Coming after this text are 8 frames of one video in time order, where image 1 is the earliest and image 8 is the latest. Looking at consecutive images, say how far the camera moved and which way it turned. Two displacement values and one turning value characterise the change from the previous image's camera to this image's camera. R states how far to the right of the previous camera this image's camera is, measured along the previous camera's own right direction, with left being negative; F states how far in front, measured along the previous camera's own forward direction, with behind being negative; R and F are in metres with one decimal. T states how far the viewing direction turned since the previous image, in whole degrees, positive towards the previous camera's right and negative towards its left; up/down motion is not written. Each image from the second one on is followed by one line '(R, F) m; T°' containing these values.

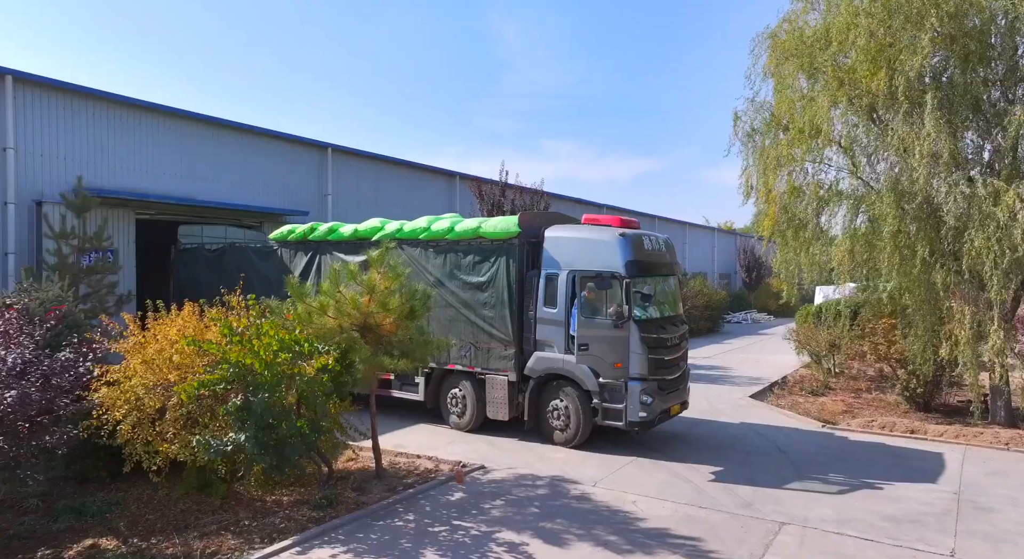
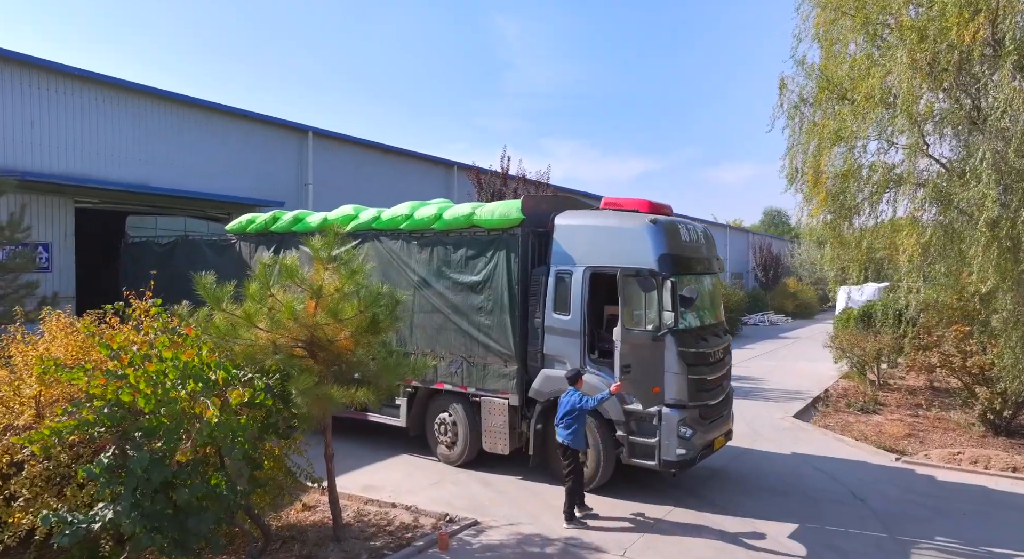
(0.0, +2.2) m; 0°
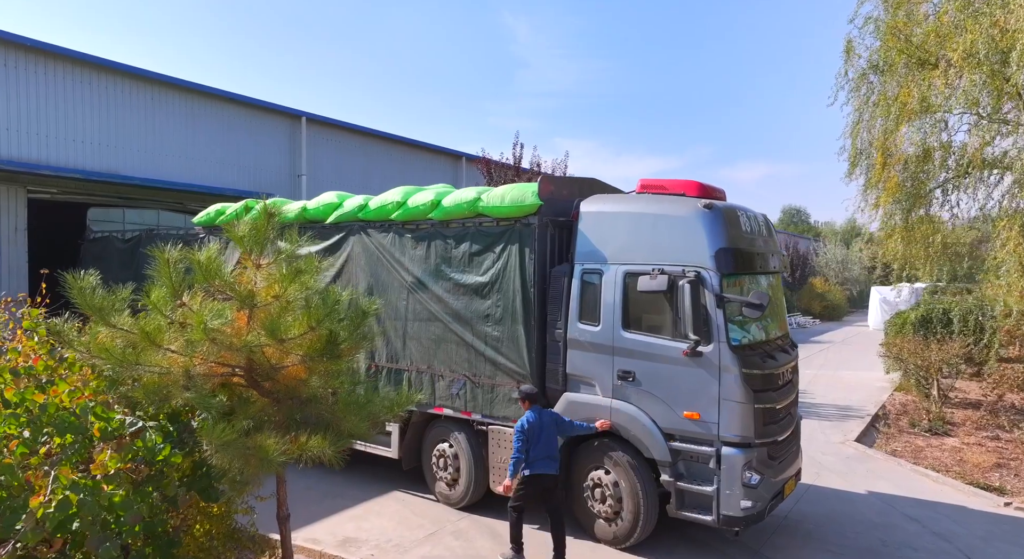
(0.0, +1.7) m; -1°
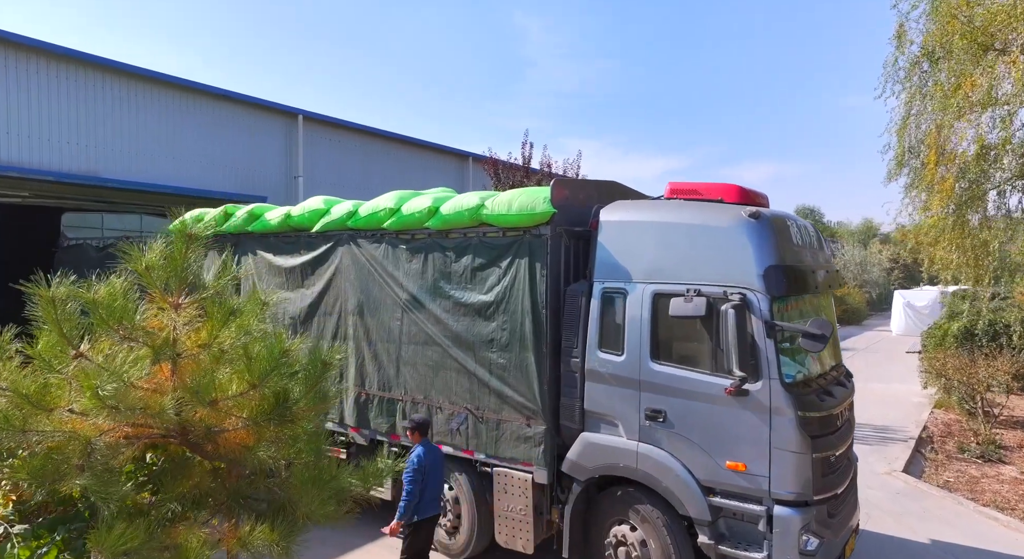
(0.0, +1.0) m; -1°
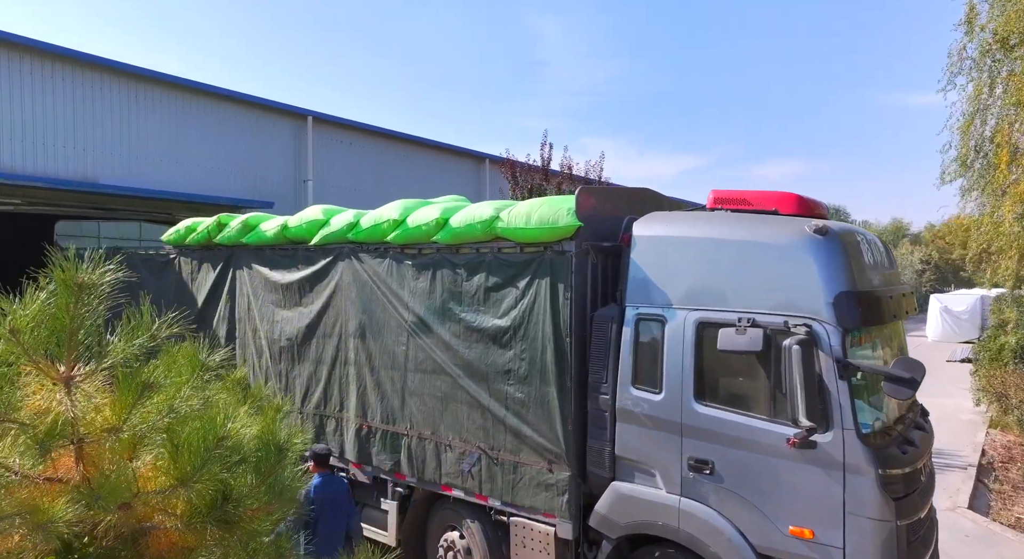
(0.0, +0.8) m; -1°
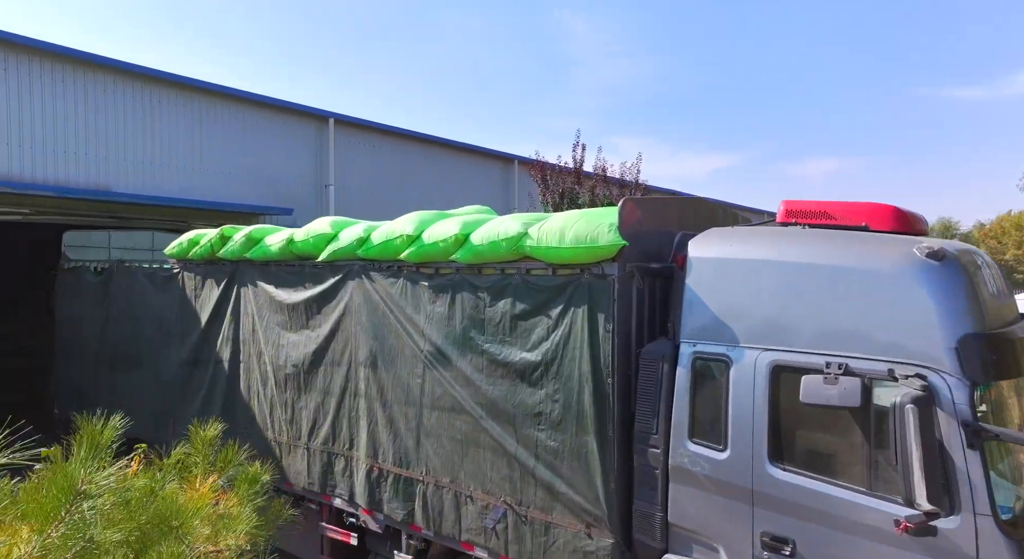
(0.0, +0.9) m; -2°
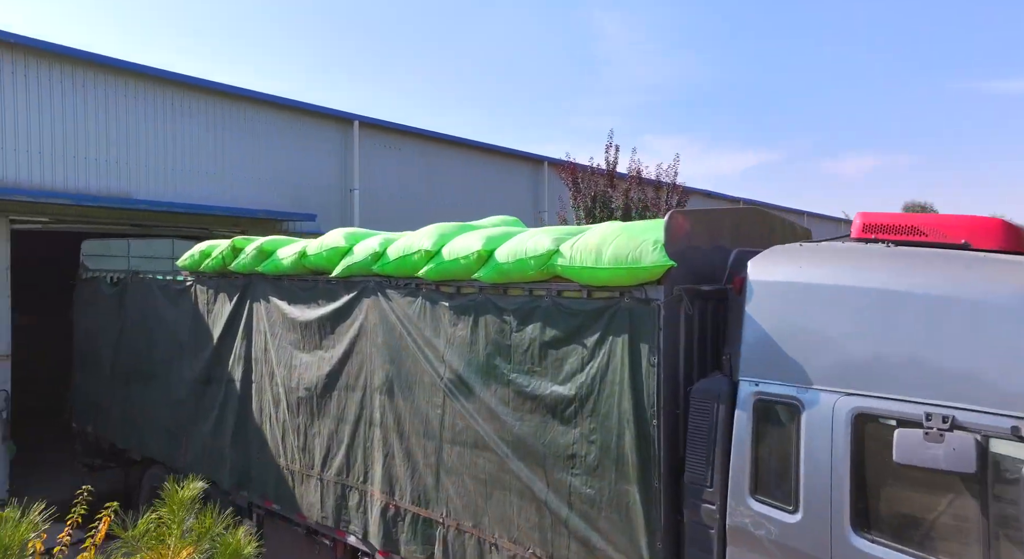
(0.0, +0.6) m; -2°
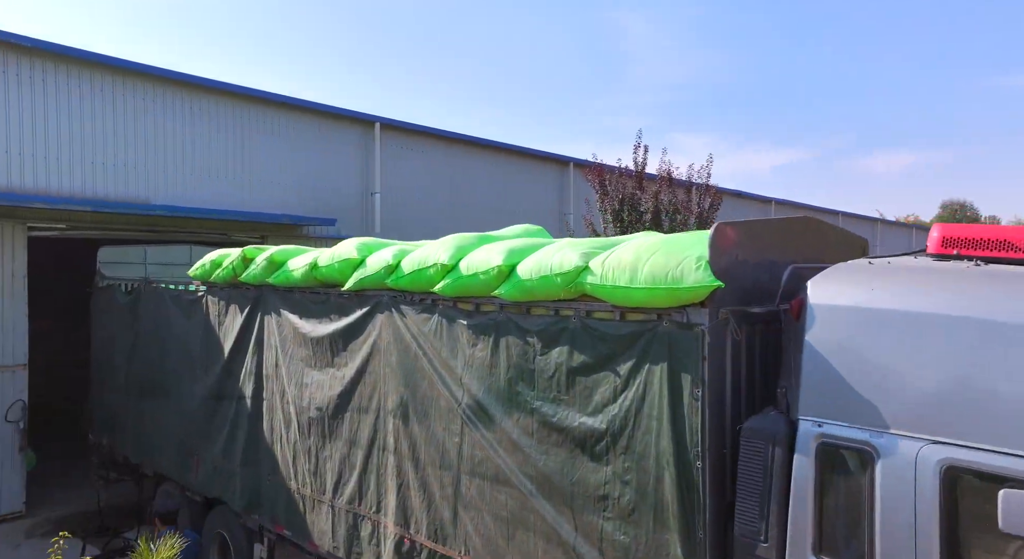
(0.0, +0.5) m; -2°
